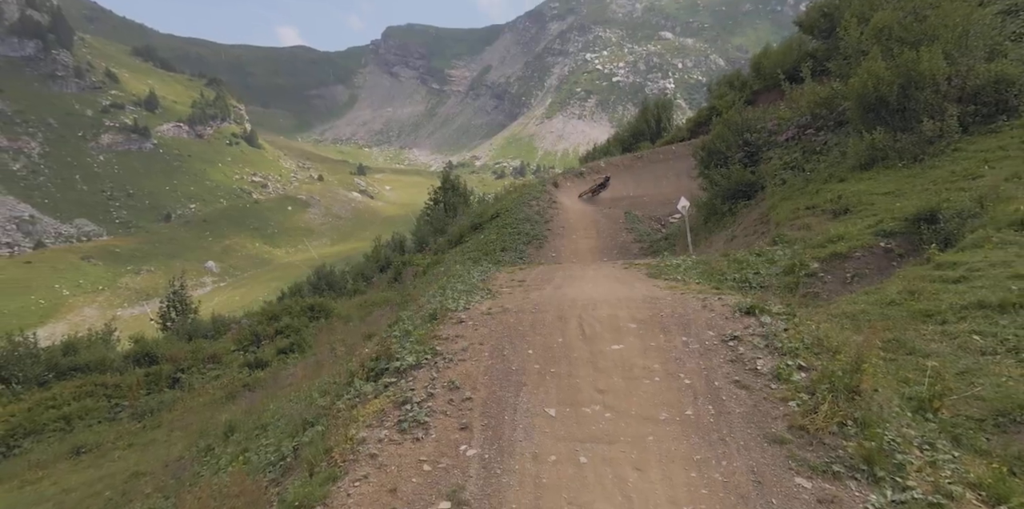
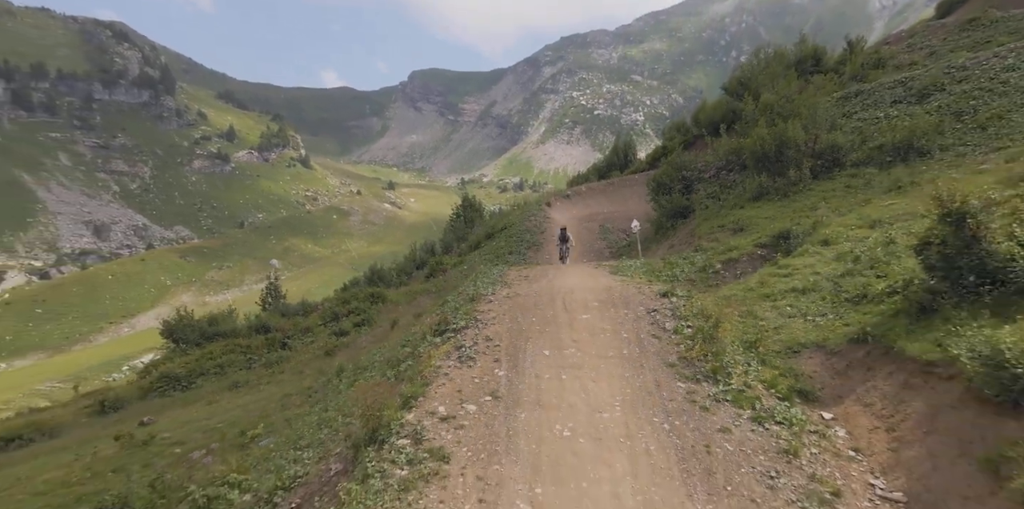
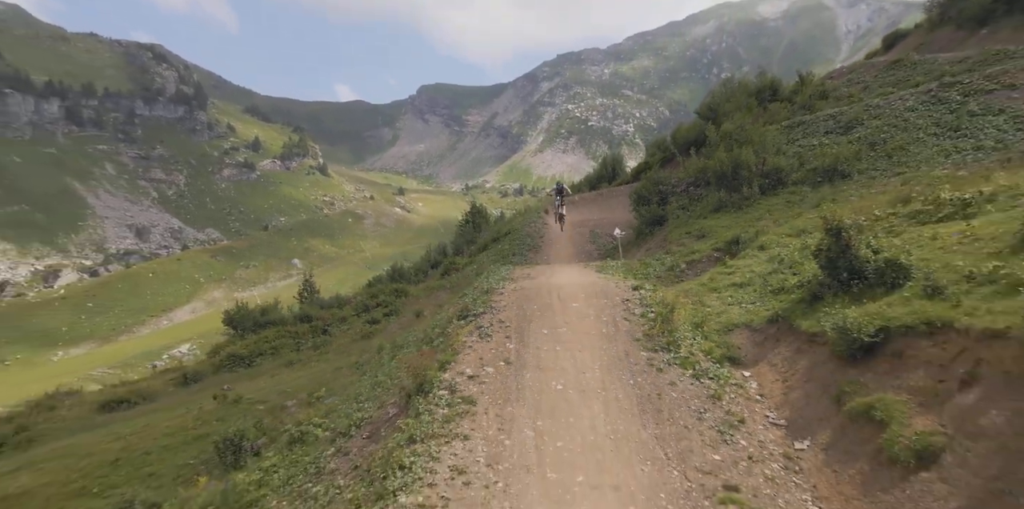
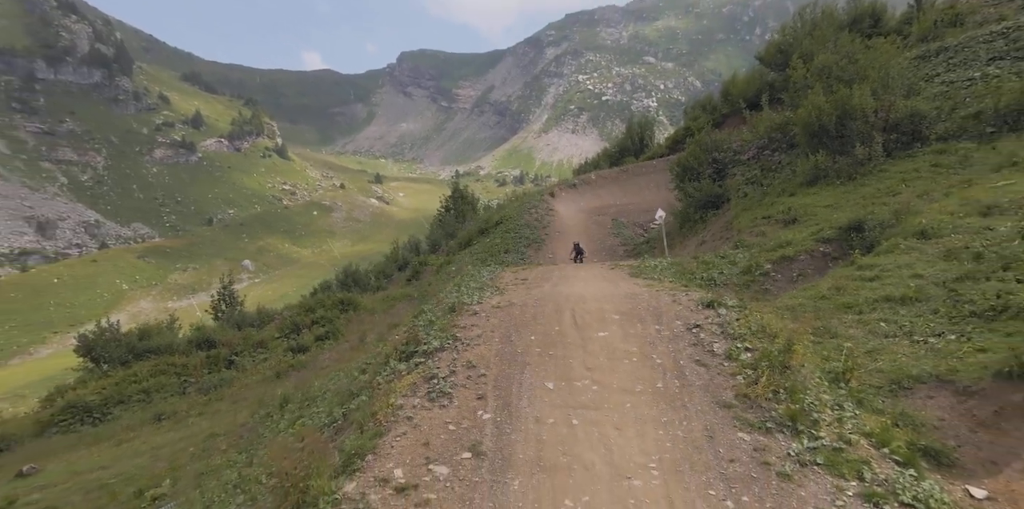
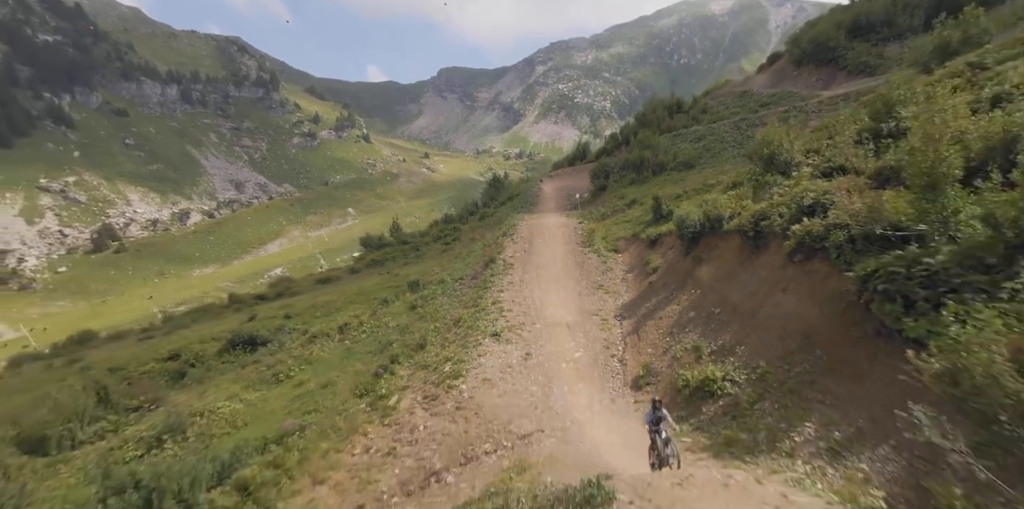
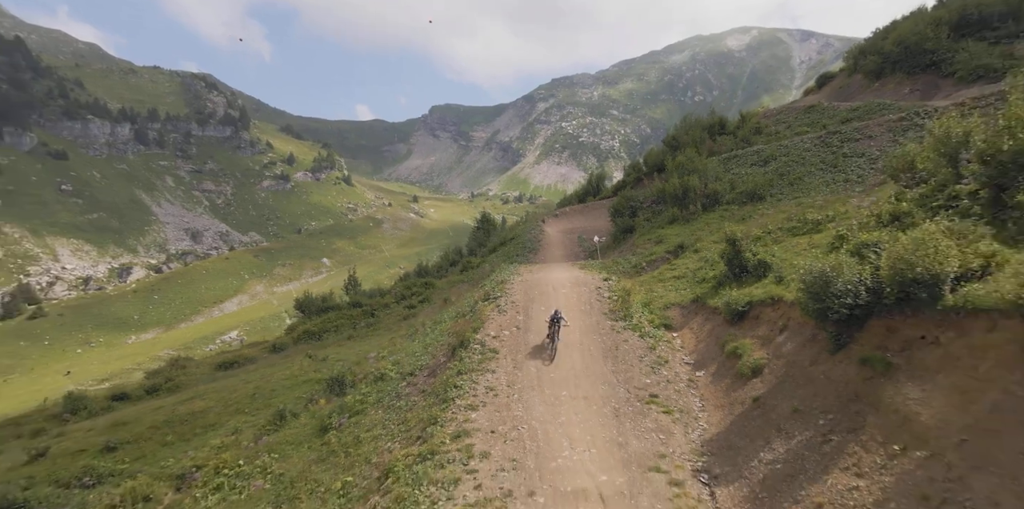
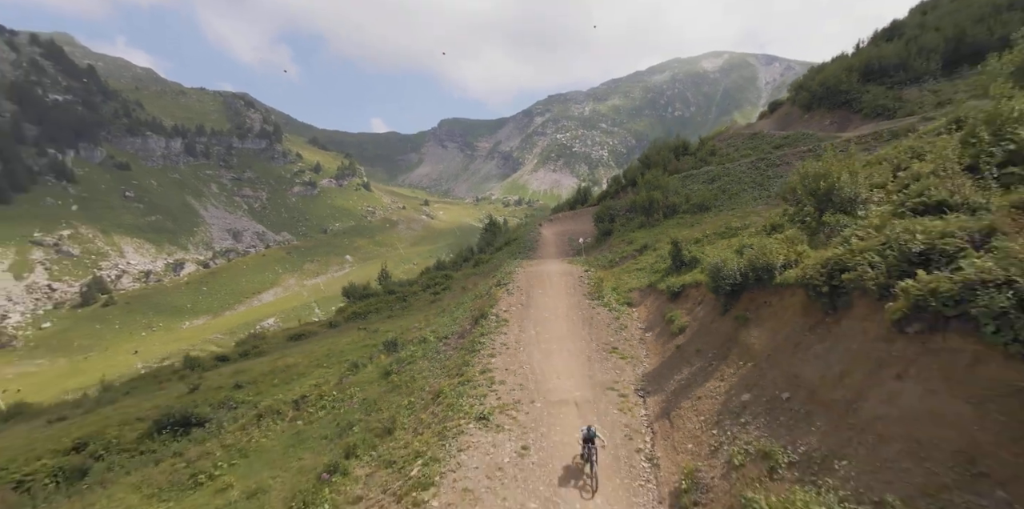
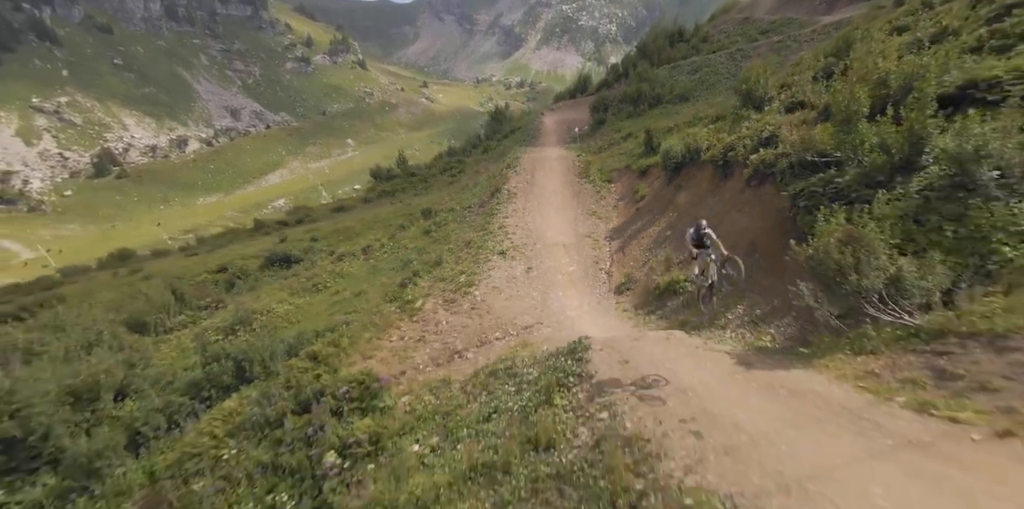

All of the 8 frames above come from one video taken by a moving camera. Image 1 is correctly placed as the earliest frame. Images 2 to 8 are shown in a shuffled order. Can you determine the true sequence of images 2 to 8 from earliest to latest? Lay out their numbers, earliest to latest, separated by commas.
4, 2, 3, 6, 7, 5, 8
